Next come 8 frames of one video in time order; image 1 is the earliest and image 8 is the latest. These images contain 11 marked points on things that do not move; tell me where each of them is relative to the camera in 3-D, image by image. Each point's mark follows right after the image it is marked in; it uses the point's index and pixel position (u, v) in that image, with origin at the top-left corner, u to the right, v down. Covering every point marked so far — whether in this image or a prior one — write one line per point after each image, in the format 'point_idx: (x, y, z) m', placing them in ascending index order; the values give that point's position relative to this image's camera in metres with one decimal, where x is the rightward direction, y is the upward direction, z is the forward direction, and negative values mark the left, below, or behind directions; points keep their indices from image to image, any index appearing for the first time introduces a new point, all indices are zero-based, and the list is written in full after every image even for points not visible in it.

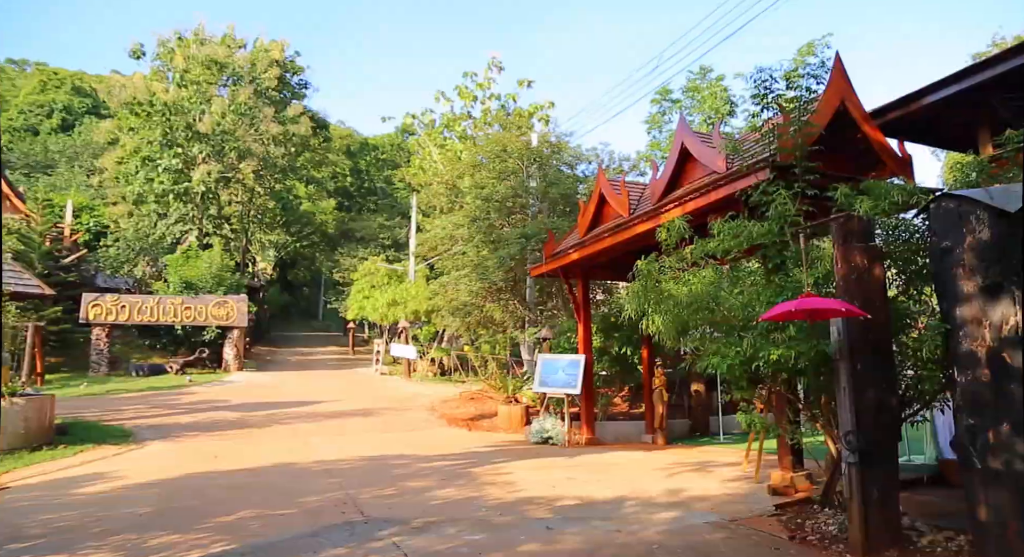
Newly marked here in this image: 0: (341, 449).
0: (-2.3, -2.3, +8.4) m
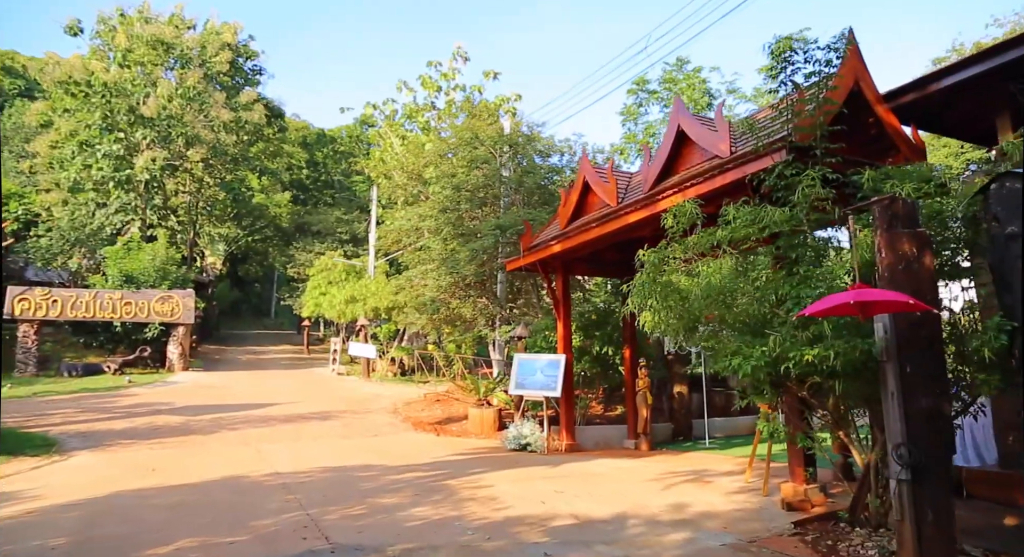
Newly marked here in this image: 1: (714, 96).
0: (-2.5, -2.1, +7.5) m
1: (+4.8, +4.4, +14.9) m
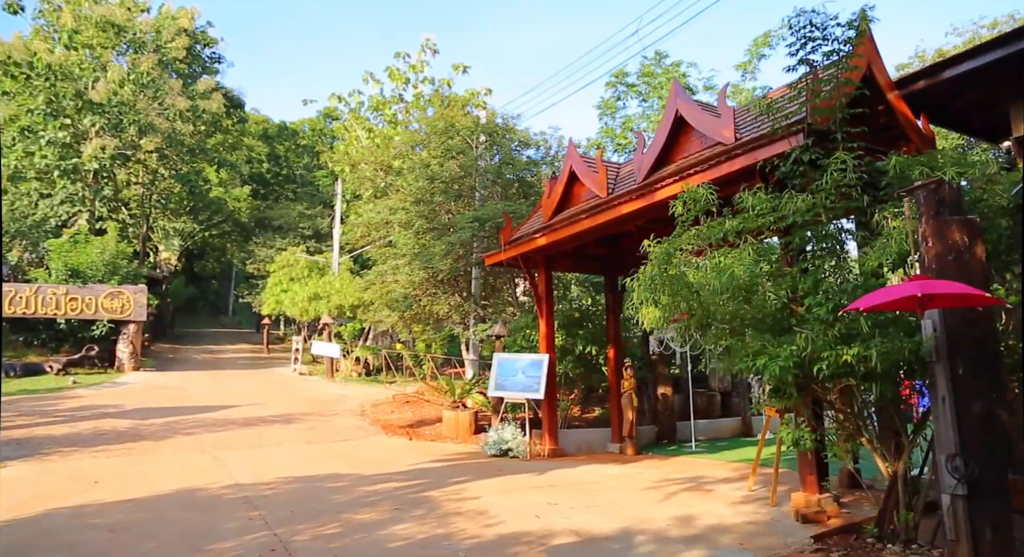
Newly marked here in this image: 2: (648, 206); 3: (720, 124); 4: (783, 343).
0: (-2.7, -2.1, +6.8) m
1: (+4.2, +4.4, +14.6) m
2: (+1.4, +0.8, +6.5) m
3: (+2.0, +1.5, +6.0) m
4: (+1.7, -0.4, +3.9) m
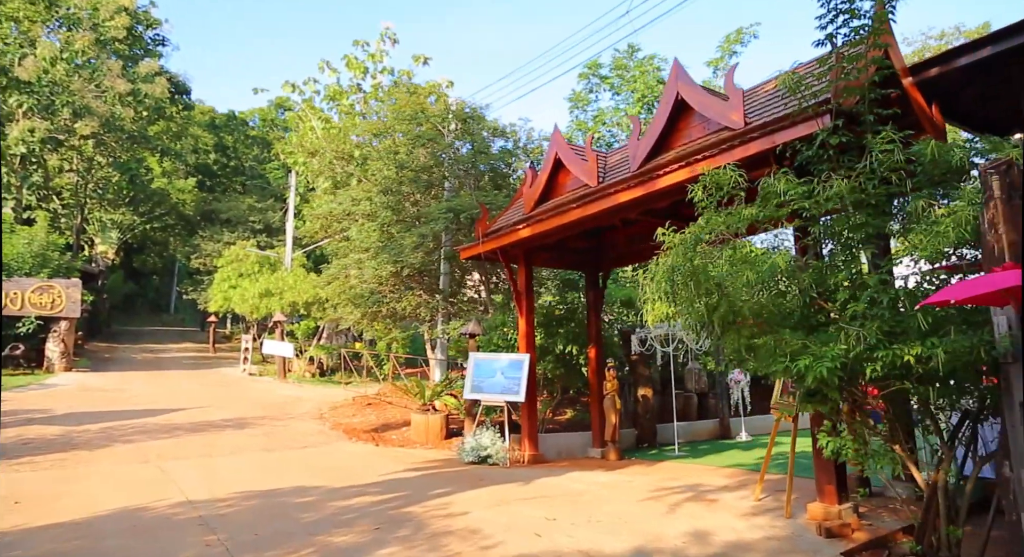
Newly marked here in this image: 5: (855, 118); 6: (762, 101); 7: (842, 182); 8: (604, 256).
0: (-2.9, -2.0, +6.1) m
1: (+3.5, +4.4, +14.3) m
2: (+1.3, +0.8, +6.1) m
3: (+1.9, +1.5, +5.7) m
4: (+1.8, -0.4, +3.5) m
5: (+2.4, +1.1, +4.4) m
6: (+2.2, +1.6, +5.6) m
7: (+2.1, +0.6, +4.0) m
8: (+1.3, +0.3, +9.0) m
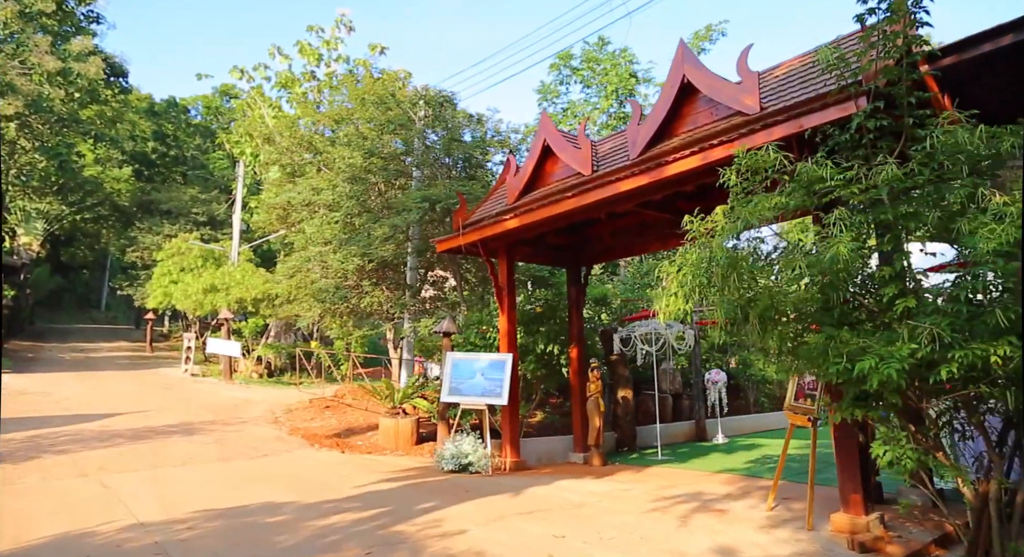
0: (-2.9, -1.9, +5.4) m
1: (+2.8, +4.5, +14.1) m
2: (+1.3, +0.9, +5.7) m
3: (+1.9, +1.6, +5.3) m
4: (+1.9, -0.3, +3.2) m
5: (+2.5, +1.1, +4.1) m
6: (+2.2, +1.6, +5.3) m
7: (+2.2, +0.6, +3.7) m
8: (+1.0, +0.4, +8.6) m
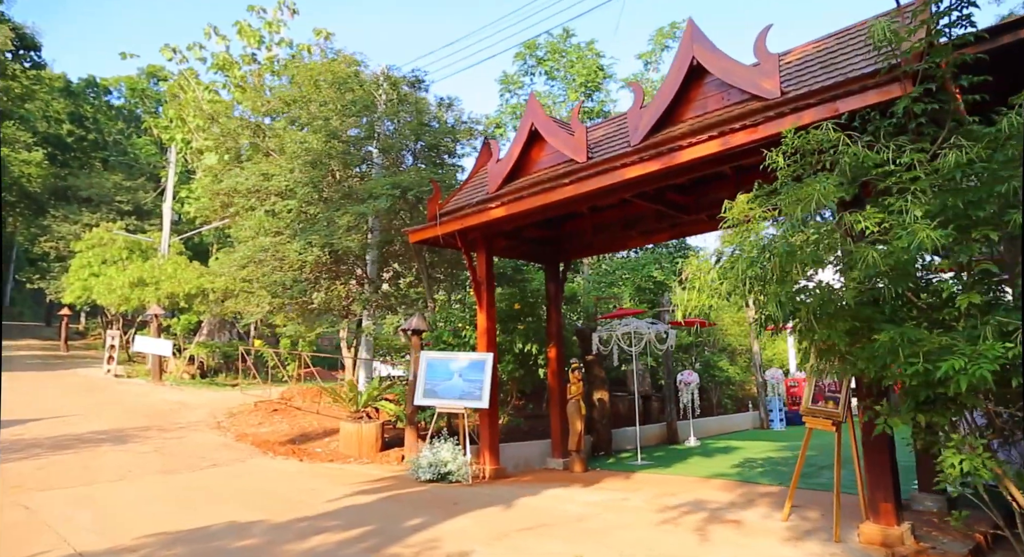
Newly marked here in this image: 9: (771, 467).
0: (-2.9, -1.8, +4.6) m
1: (+2.0, +4.5, +13.9) m
2: (+1.2, +0.9, +5.3) m
3: (+2.0, +1.6, +5.0) m
4: (+2.1, -0.3, +2.9) m
5: (+2.6, +1.2, +3.8) m
6: (+2.3, +1.7, +5.0) m
7: (+2.4, +0.7, +3.4) m
8: (+0.7, +0.4, +8.2) m
9: (+2.9, -2.1, +7.1) m
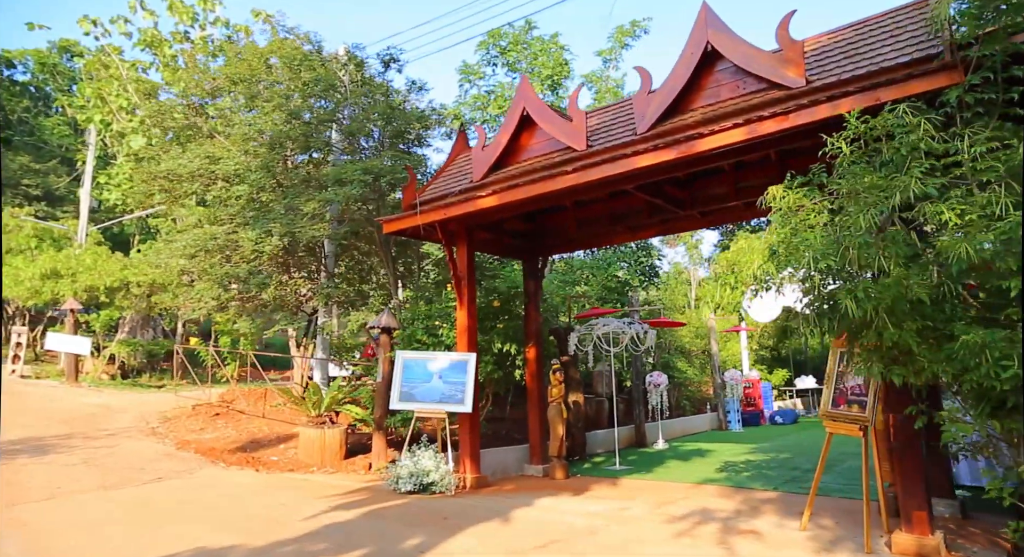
0: (-2.8, -1.7, +3.8) m
1: (+1.2, +4.5, +13.6) m
2: (+1.3, +0.9, +5.0) m
3: (+2.0, +1.6, +4.8) m
4: (+2.4, -0.3, +2.7) m
5: (+2.8, +1.2, +3.7) m
6: (+2.3, +1.7, +4.8) m
7: (+2.6, +0.7, +3.2) m
8: (+0.4, +0.5, +7.8) m
9: (+2.7, -2.1, +7.0) m
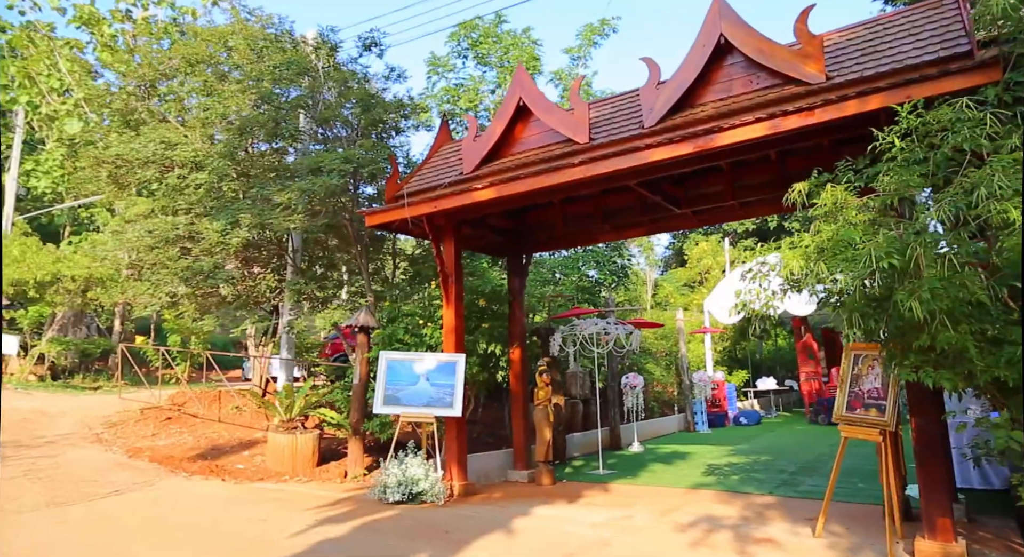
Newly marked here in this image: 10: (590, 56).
0: (-2.7, -1.6, +3.3) m
1: (+0.6, +4.5, +13.4) m
2: (+1.3, +0.9, +4.8) m
3: (+2.1, +1.6, +4.7) m
4: (+2.7, -0.3, +2.6) m
5: (+3.0, +1.2, +3.6) m
6: (+2.4, +1.7, +4.8) m
7: (+2.8, +0.7, +3.2) m
8: (+0.2, +0.5, +7.6) m
9: (+2.6, -2.1, +6.9) m
10: (+1.9, +5.3, +15.2) m
